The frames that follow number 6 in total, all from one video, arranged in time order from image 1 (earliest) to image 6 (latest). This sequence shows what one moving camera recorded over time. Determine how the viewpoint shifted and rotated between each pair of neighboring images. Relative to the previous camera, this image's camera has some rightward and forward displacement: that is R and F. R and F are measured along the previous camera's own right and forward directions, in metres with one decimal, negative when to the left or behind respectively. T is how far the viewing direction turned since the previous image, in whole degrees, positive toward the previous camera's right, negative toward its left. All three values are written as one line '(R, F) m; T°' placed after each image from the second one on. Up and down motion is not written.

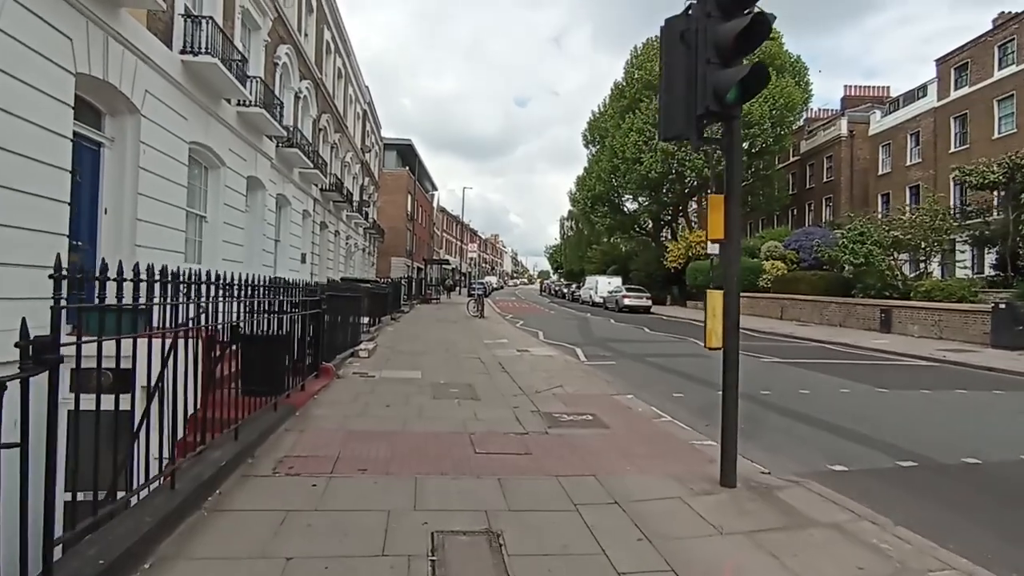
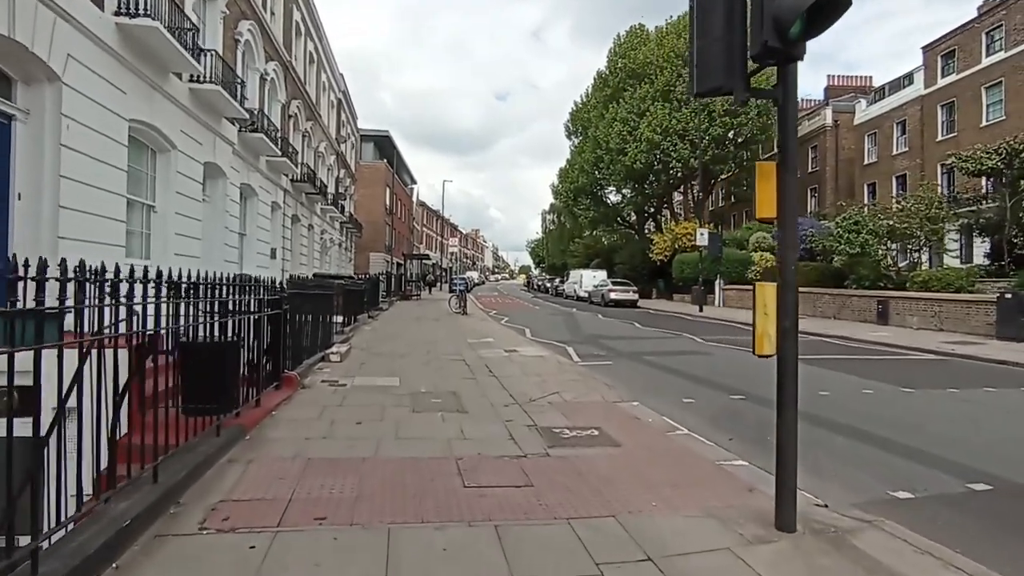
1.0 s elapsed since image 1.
(-0.1, +1.2) m; +2°
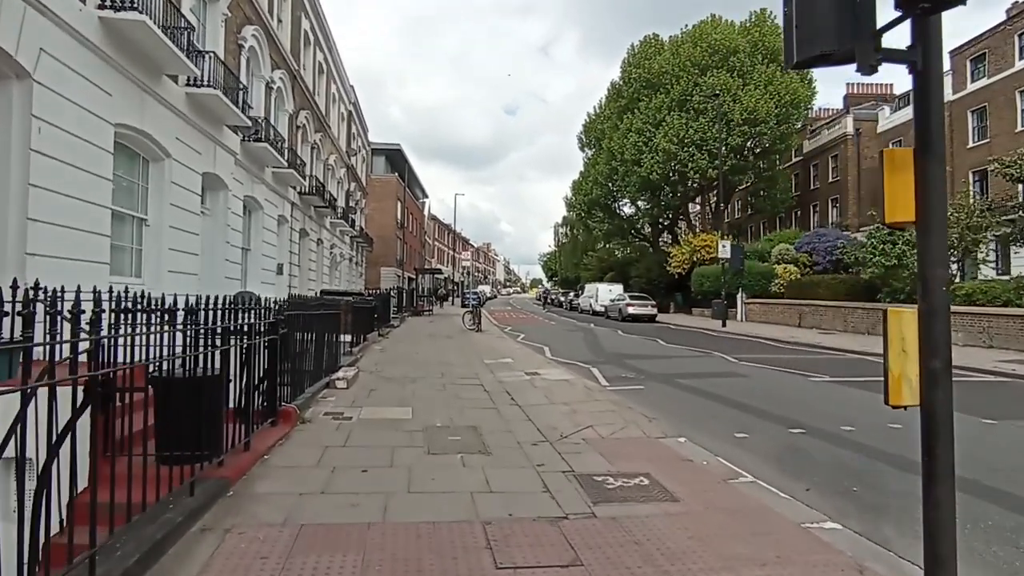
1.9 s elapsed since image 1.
(-0.2, +1.1) m; -1°
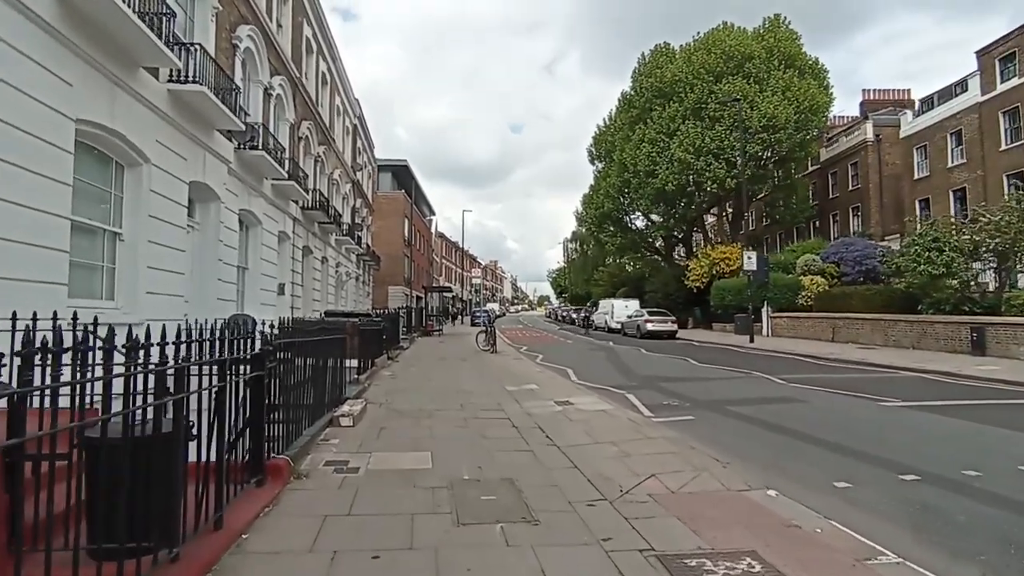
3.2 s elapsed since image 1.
(-0.4, +1.5) m; -1°
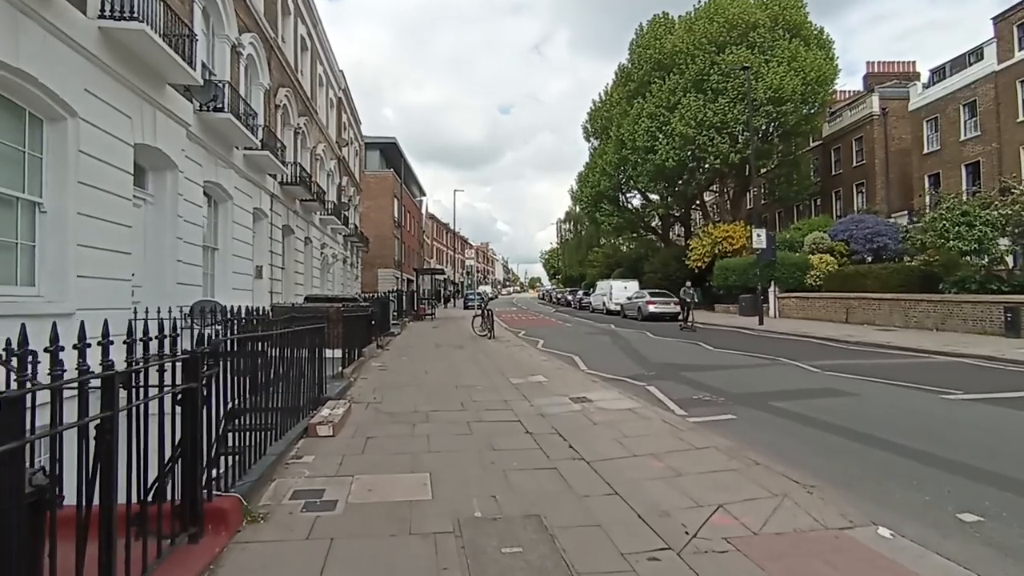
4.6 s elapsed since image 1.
(-0.3, +1.7) m; +1°
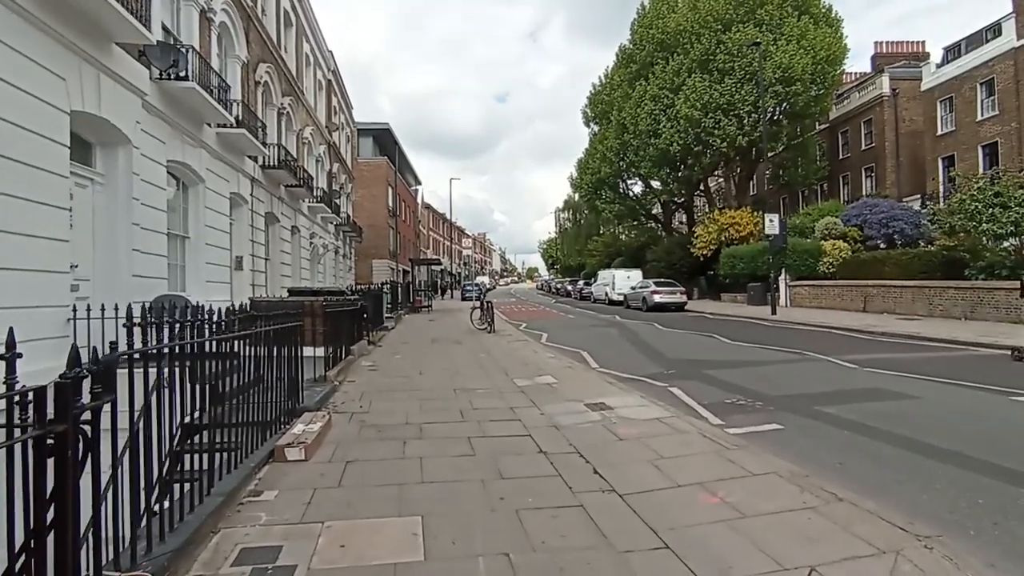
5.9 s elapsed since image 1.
(-0.1, +1.4) m; 0°
